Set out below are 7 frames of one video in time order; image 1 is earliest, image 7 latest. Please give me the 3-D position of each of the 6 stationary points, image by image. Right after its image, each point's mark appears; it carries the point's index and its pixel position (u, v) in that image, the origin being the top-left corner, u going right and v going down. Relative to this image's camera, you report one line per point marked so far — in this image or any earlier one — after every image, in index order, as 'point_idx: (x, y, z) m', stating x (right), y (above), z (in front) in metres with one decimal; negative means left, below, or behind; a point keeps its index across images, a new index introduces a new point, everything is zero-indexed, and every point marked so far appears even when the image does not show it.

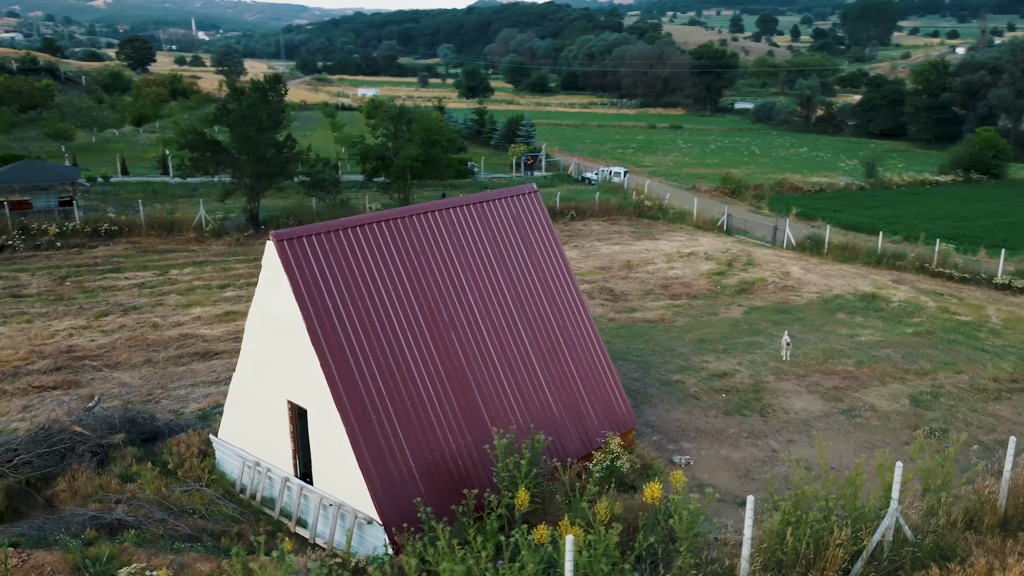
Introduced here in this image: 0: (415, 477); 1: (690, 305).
0: (-1.0, -1.8, +7.9) m
1: (+4.2, -0.4, +19.6) m
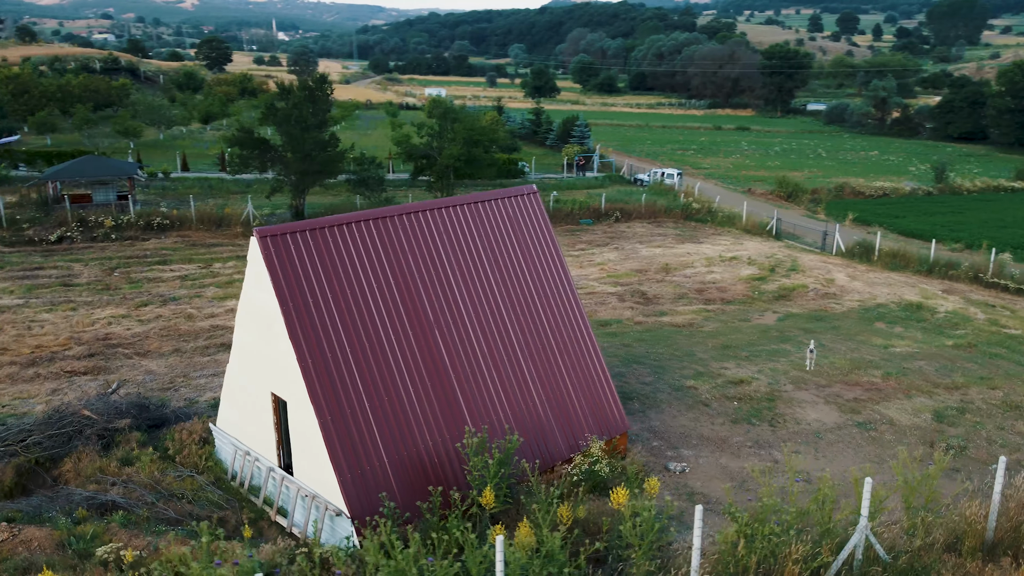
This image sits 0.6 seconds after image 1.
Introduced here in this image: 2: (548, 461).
0: (-1.3, -1.8, +8.0) m
1: (+4.9, -0.5, +19.3) m
2: (+0.4, -1.9, +9.1) m
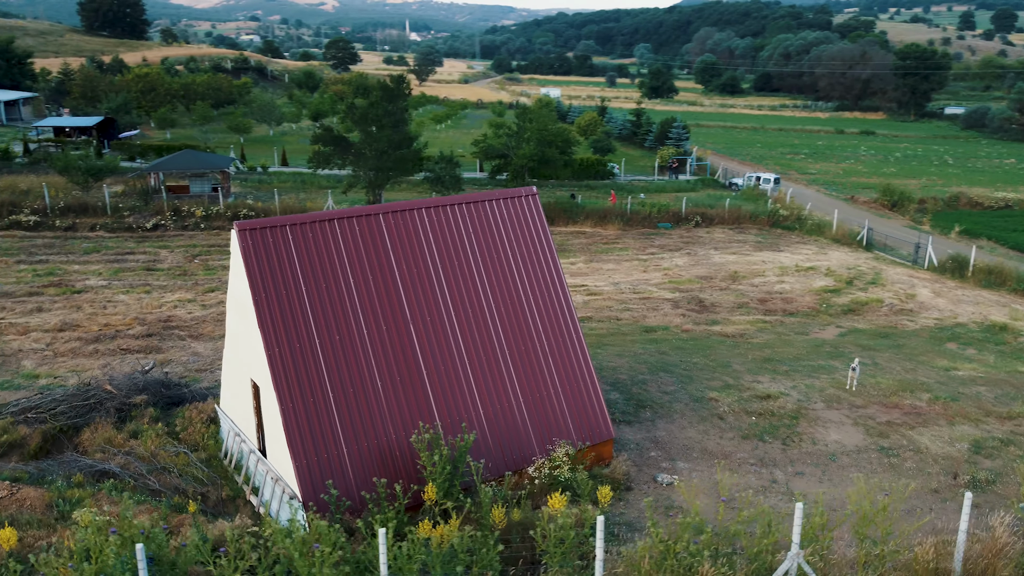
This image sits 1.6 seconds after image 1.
0: (-1.7, -1.7, +8.3) m
1: (+6.1, -0.8, +18.5) m
2: (0.0, -2.0, +9.1) m
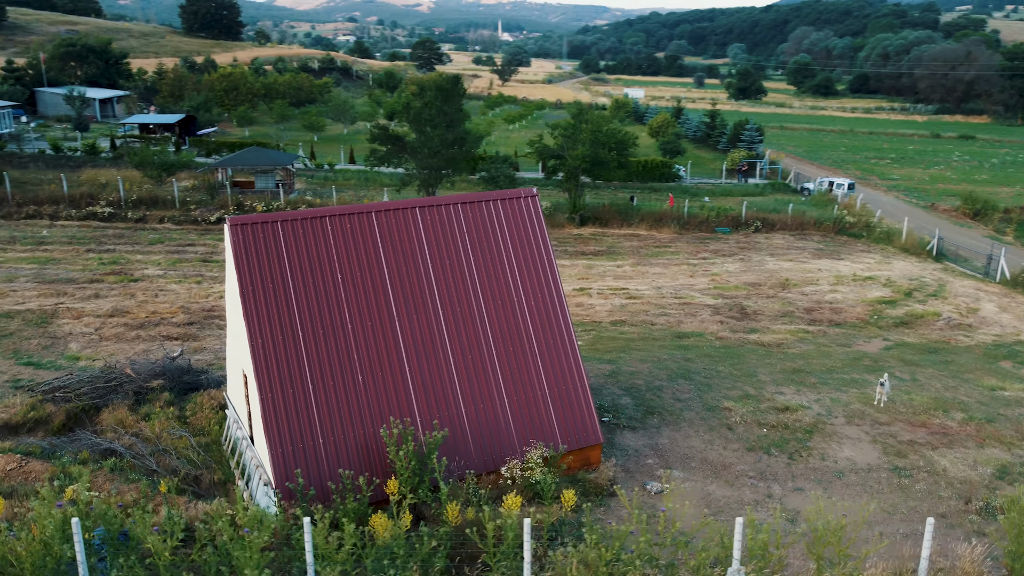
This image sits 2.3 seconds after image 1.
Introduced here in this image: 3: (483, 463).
0: (-2.1, -1.7, +8.5) m
1: (+6.8, -1.0, +17.9) m
2: (-0.2, -2.0, +9.2) m
3: (-0.3, -1.9, +9.0) m
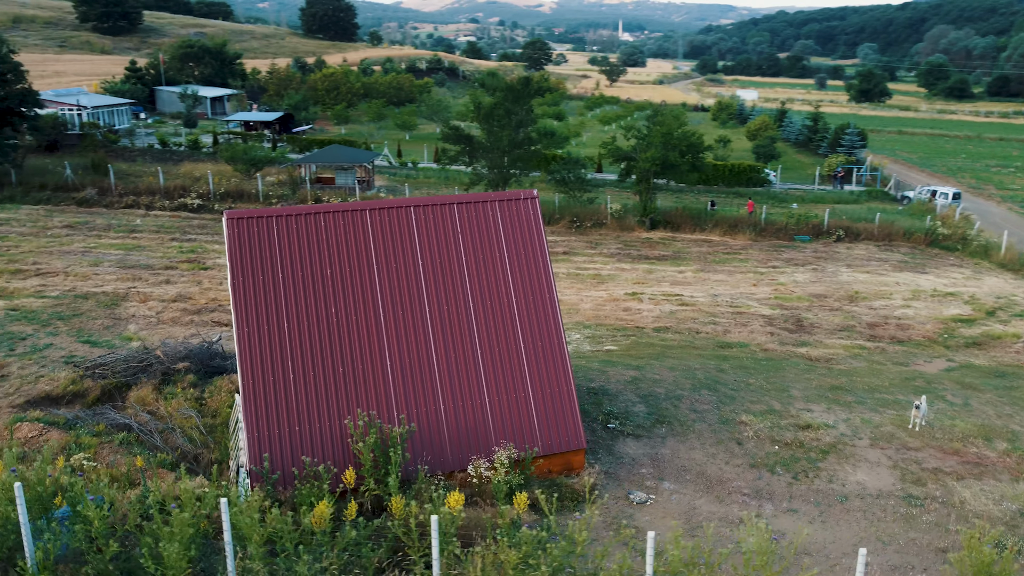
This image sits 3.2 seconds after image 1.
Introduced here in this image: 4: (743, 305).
0: (-2.4, -1.6, +8.9) m
1: (+7.7, -1.3, +16.9) m
2: (-0.5, -2.0, +9.3) m
3: (-0.6, -1.9, +9.2) m
4: (+5.5, -0.4, +19.4) m
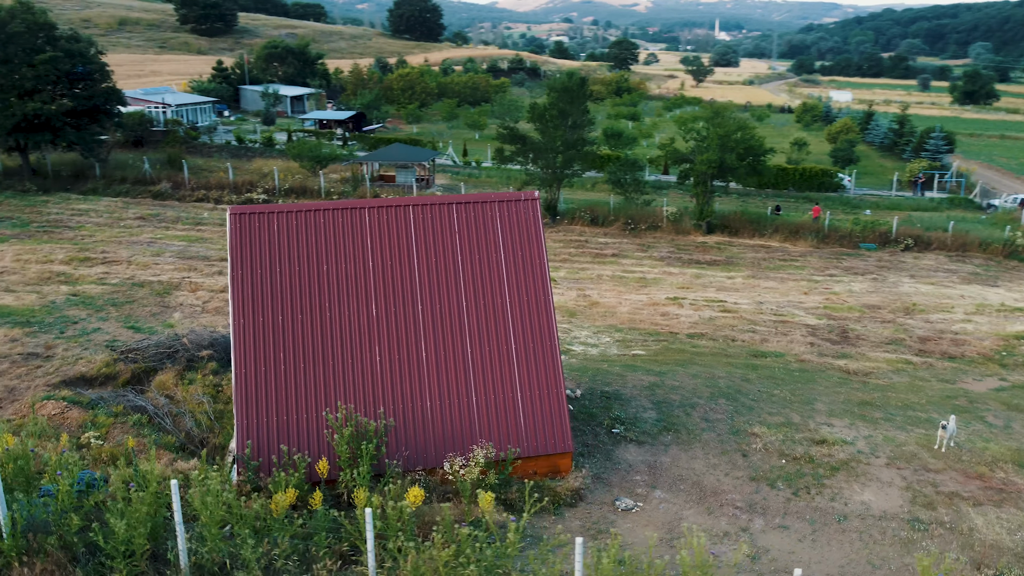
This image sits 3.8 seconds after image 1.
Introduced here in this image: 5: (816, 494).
0: (-2.7, -1.6, +9.2) m
1: (+8.2, -1.5, +16.1) m
2: (-0.7, -2.0, +9.4) m
3: (-0.9, -1.9, +9.3) m
4: (+6.4, -0.6, +18.8) m
5: (+3.8, -2.6, +10.3) m
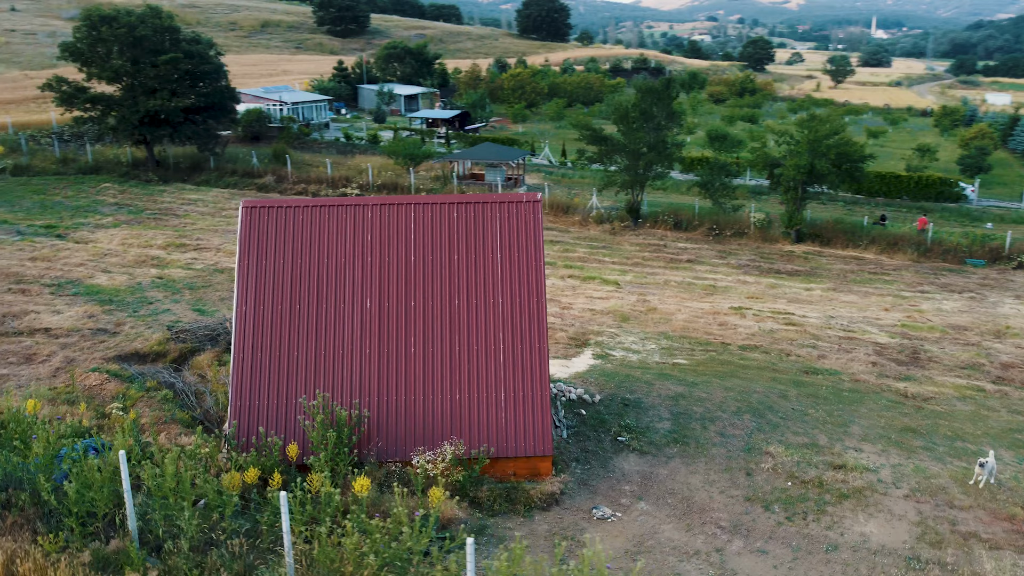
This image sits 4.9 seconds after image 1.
0: (-2.9, -1.4, +9.7) m
1: (+8.9, -1.9, +14.8) m
2: (-1.0, -1.9, +9.6) m
3: (-1.2, -1.9, +9.5) m
4: (+7.6, -0.9, +17.8) m
5: (+3.6, -2.8, +9.8) m
